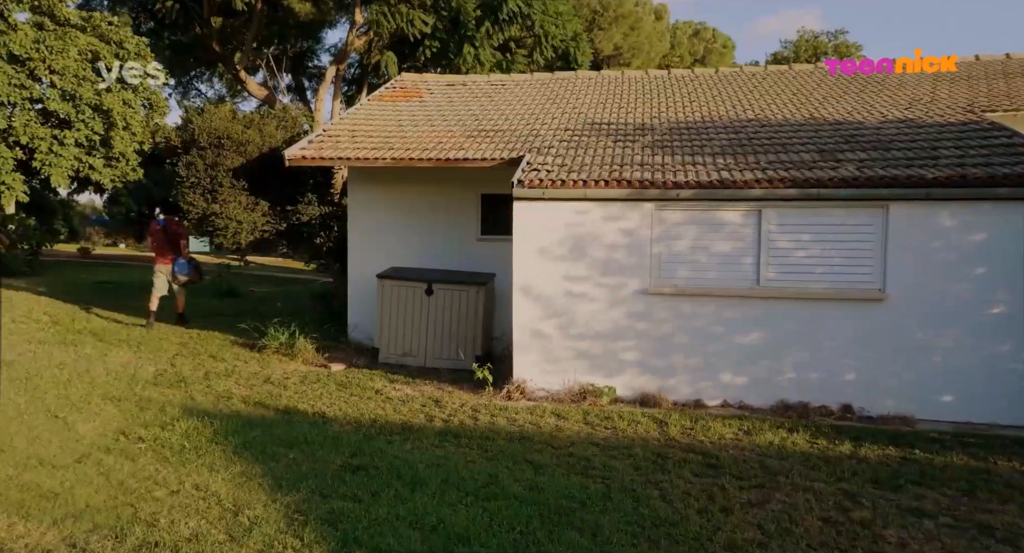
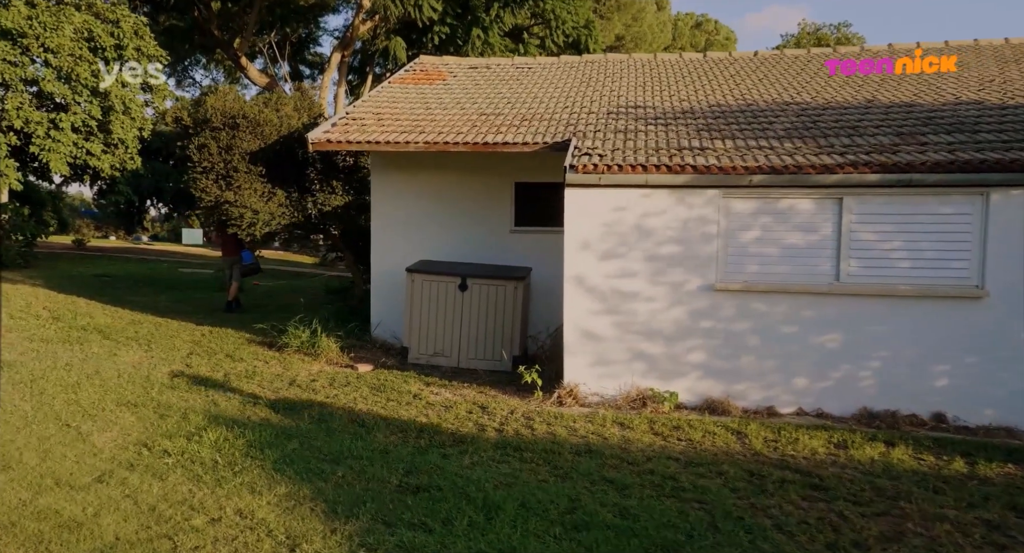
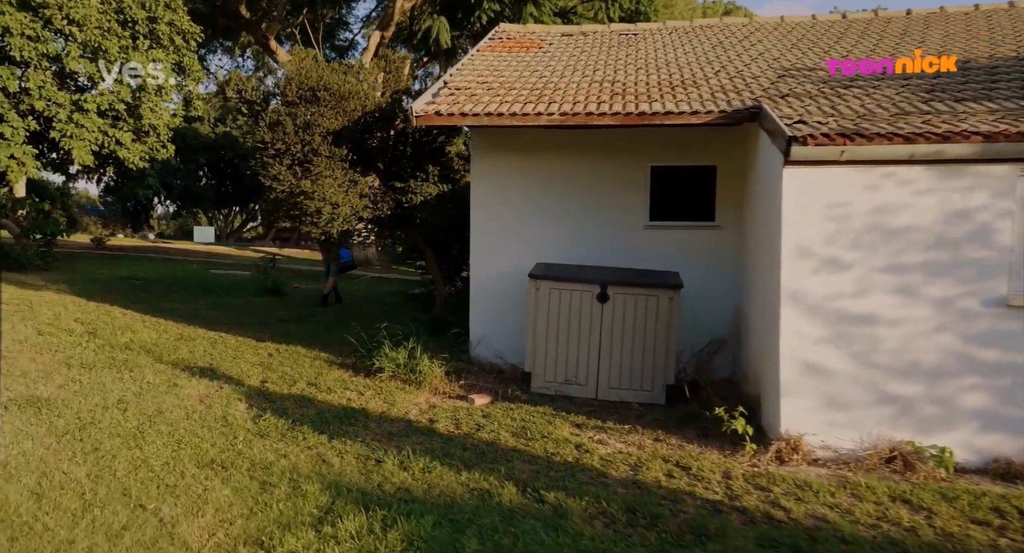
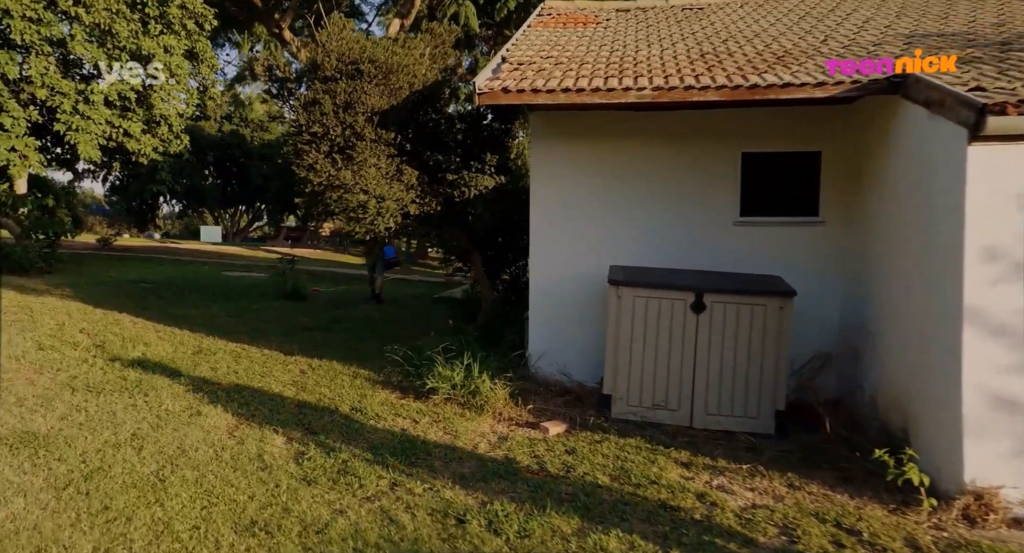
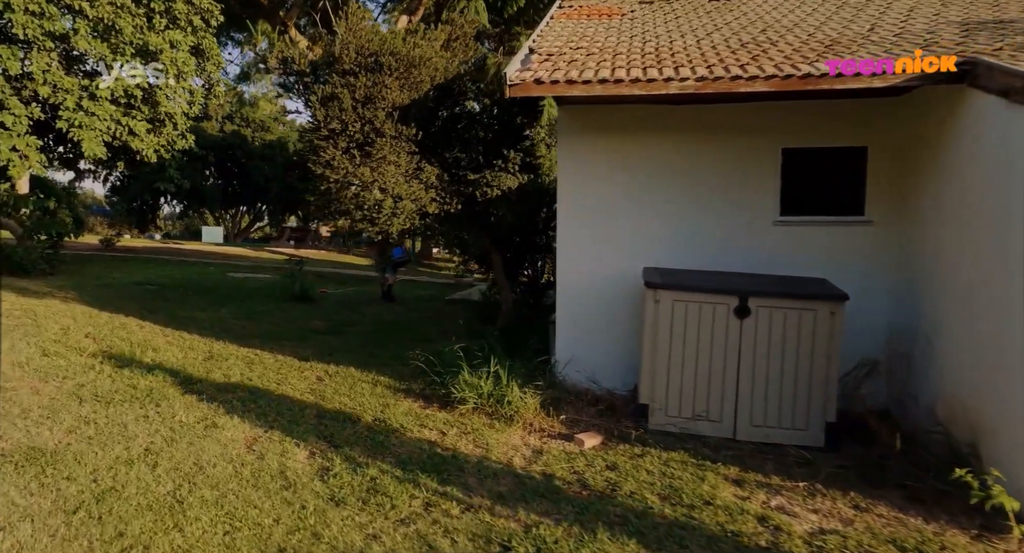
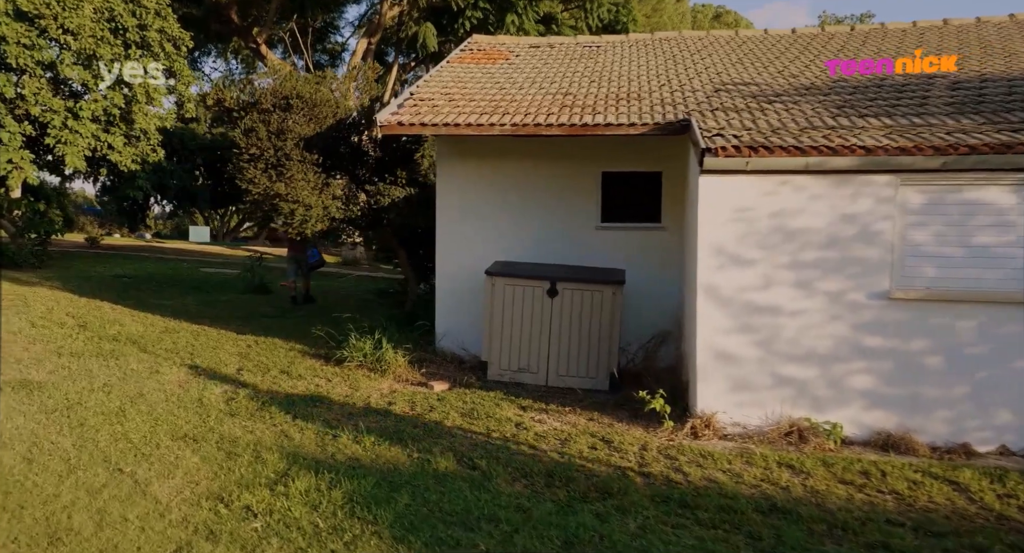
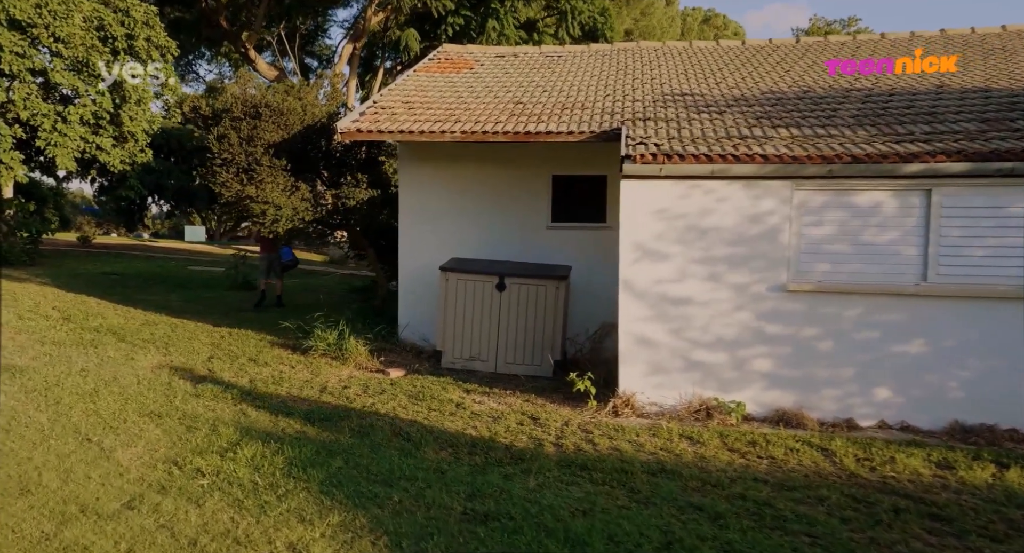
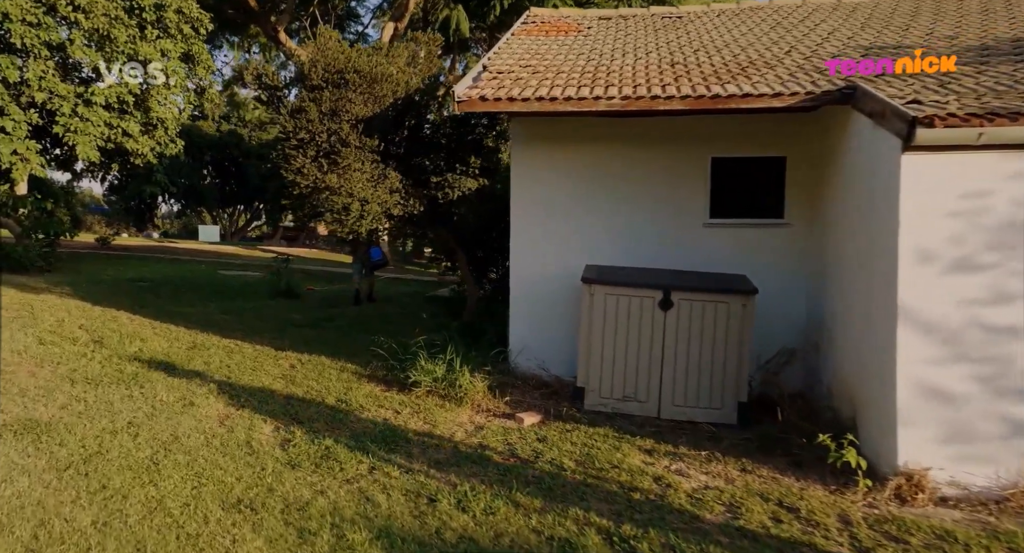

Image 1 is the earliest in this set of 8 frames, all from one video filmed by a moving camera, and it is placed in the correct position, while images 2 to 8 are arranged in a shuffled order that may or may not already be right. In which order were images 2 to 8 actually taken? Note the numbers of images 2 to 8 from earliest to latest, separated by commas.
2, 7, 6, 3, 8, 4, 5
